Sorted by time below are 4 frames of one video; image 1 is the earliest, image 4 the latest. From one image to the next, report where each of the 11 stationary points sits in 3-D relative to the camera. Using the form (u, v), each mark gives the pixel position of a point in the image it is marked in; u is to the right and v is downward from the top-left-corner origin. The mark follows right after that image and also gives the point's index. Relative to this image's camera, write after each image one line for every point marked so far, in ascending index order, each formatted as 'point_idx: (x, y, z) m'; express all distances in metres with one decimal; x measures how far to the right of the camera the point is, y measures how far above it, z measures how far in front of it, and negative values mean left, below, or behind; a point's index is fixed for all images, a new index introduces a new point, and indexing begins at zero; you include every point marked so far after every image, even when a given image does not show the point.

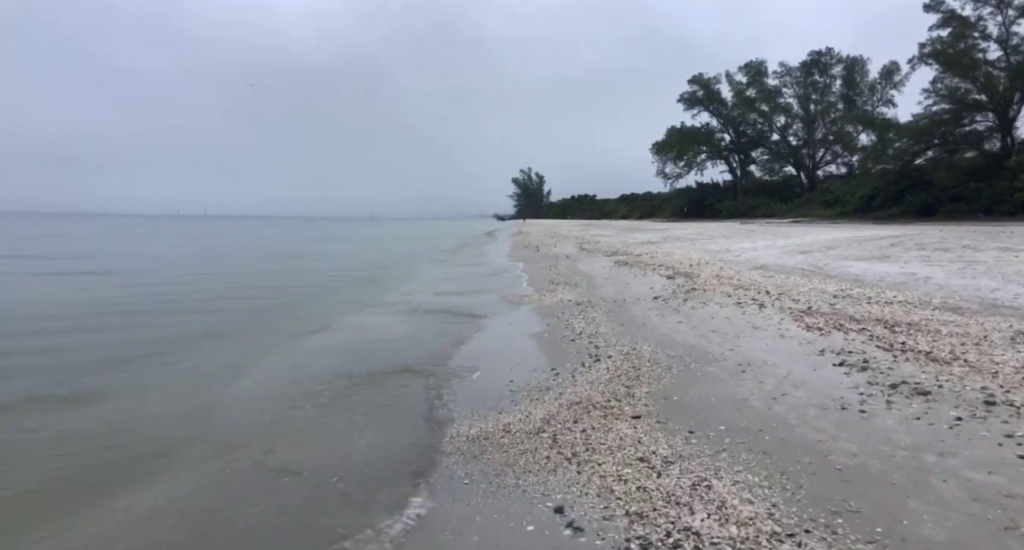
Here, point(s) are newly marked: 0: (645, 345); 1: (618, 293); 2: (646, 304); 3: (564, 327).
0: (+1.9, -1.0, +7.9) m
1: (+2.6, -0.5, +13.2) m
2: (+2.7, -0.7, +11.2) m
3: (+0.9, -1.0, +9.8) m
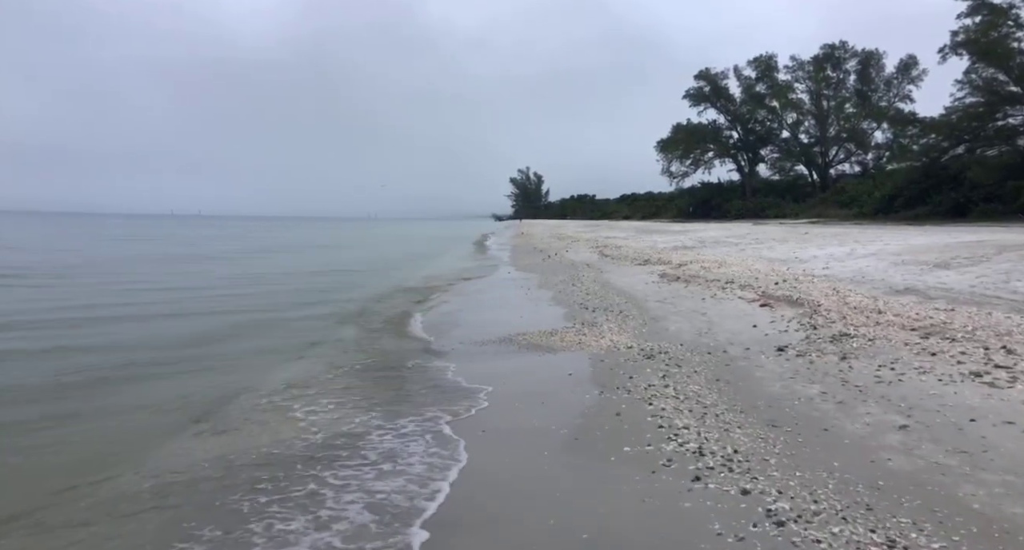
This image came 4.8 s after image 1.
0: (+2.4, -1.5, +3.2) m
1: (+2.9, -1.0, +8.5) m
2: (+3.1, -1.2, +6.5) m
3: (+1.3, -1.5, +5.1) m
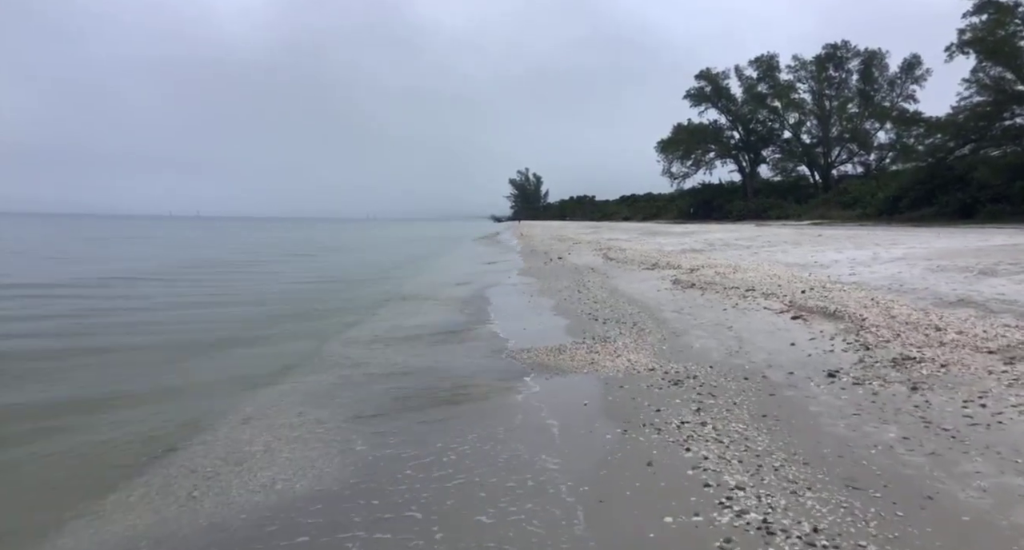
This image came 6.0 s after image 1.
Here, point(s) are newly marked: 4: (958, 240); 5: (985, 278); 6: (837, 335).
0: (+2.4, -1.6, +2.1) m
1: (+3.0, -1.1, +7.4) m
2: (+3.1, -1.3, +5.4) m
3: (+1.4, -1.6, +4.0) m
4: (+14.8, +1.1, +17.9) m
5: (+8.9, 0.0, +9.9) m
6: (+4.5, -0.9, +7.5) m
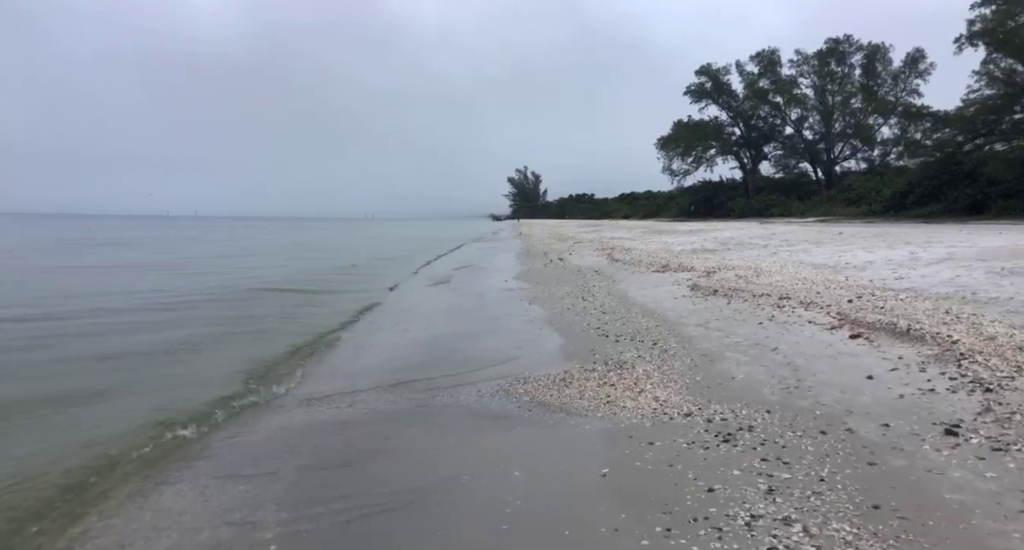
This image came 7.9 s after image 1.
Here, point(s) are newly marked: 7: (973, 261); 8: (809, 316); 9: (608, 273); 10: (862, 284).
0: (+2.3, -1.8, +0.3) m
1: (+2.9, -1.2, +5.6) m
2: (+3.0, -1.4, +3.6) m
3: (+1.3, -1.7, +2.2) m
4: (+14.7, +1.1, +16.1) m
5: (+8.8, -0.1, +8.1) m
6: (+4.4, -1.0, +5.7) m
7: (+10.8, +0.4, +12.5) m
8: (+4.9, -0.7, +8.9) m
9: (+3.3, +0.1, +17.7) m
10: (+7.5, -0.2, +11.3) m
